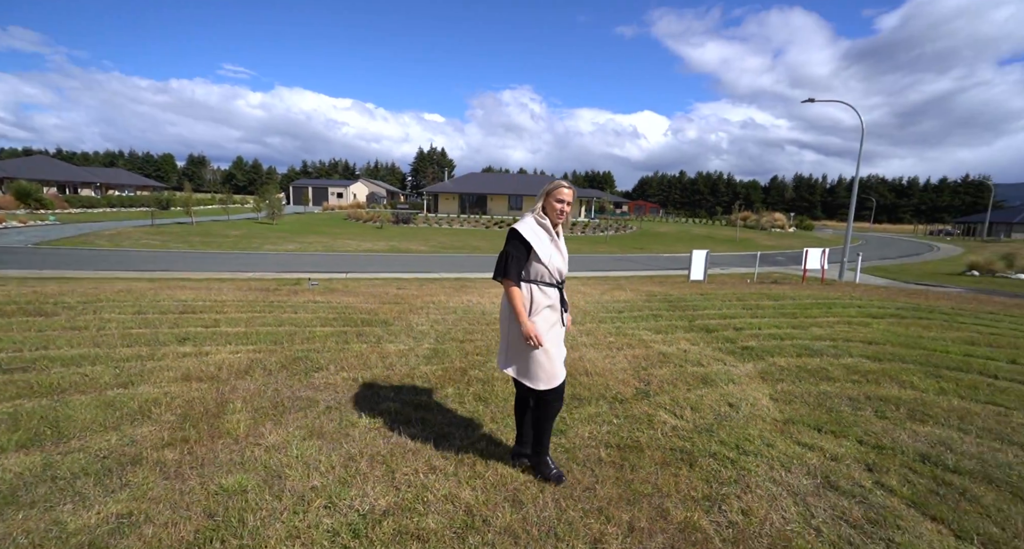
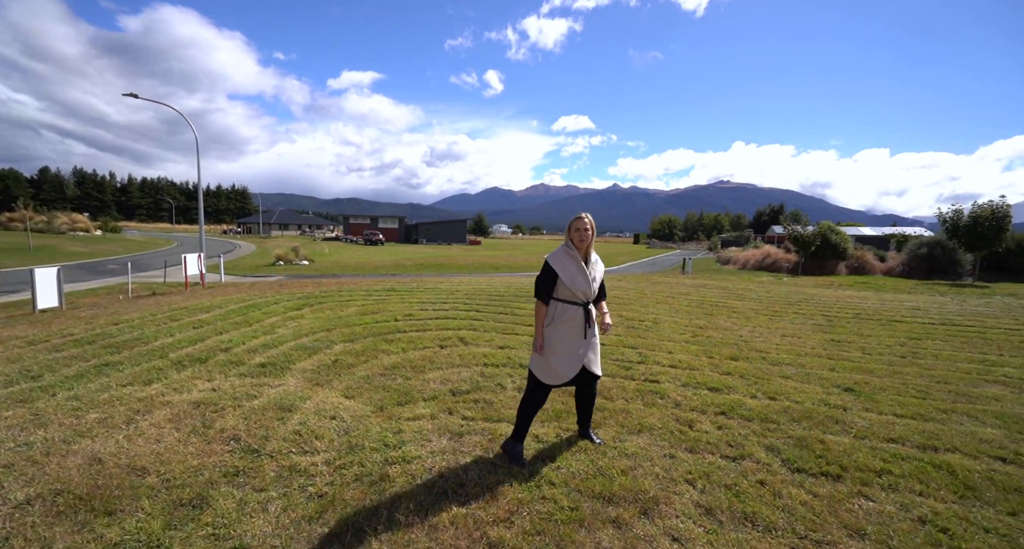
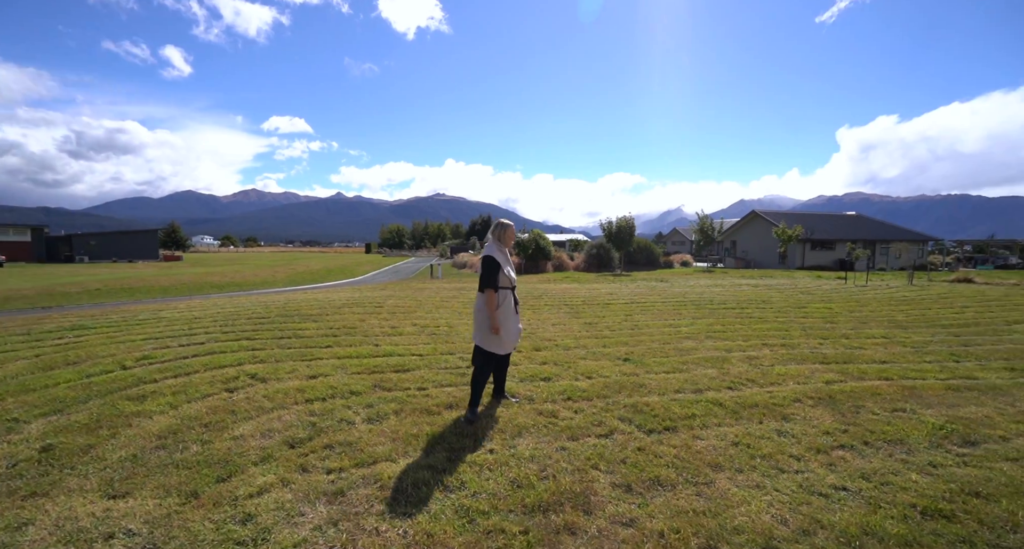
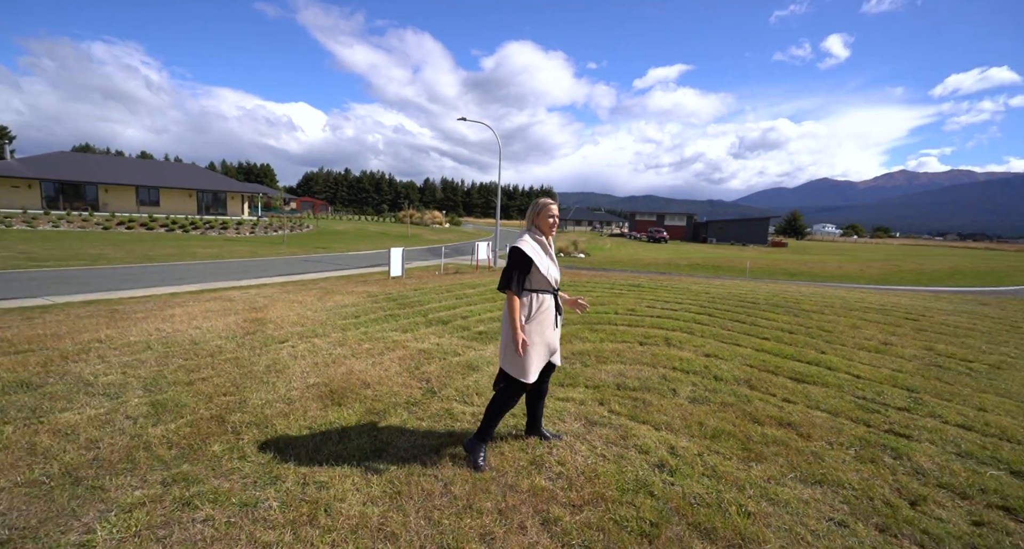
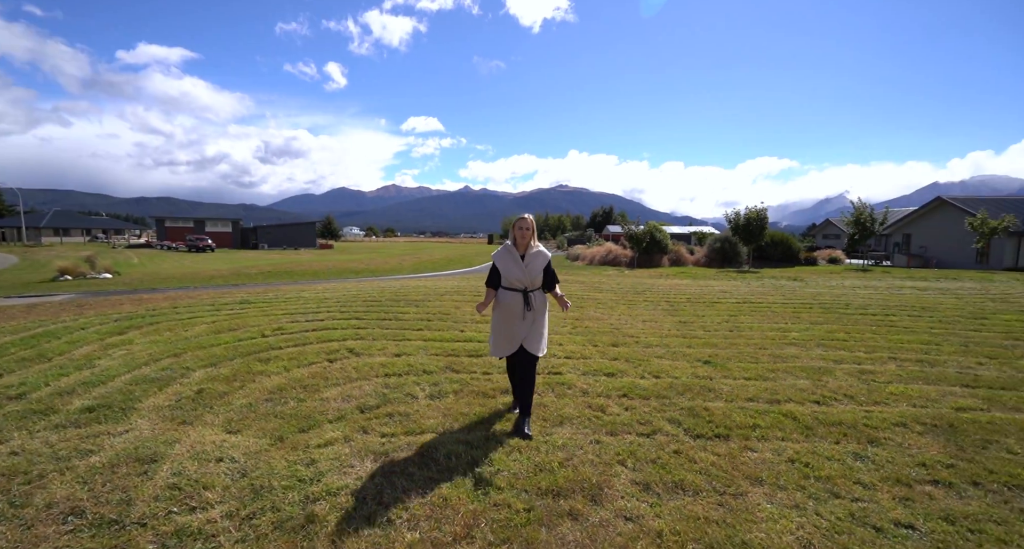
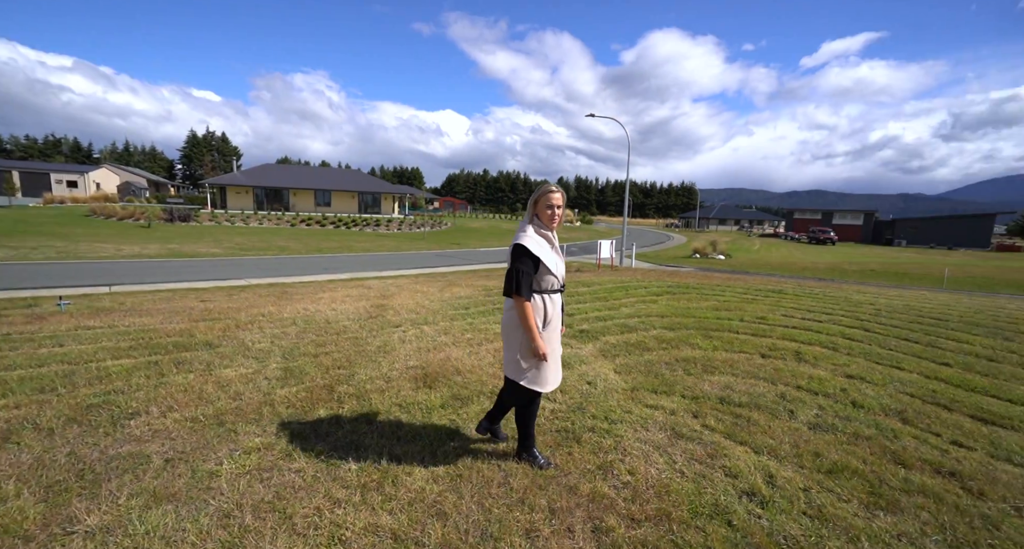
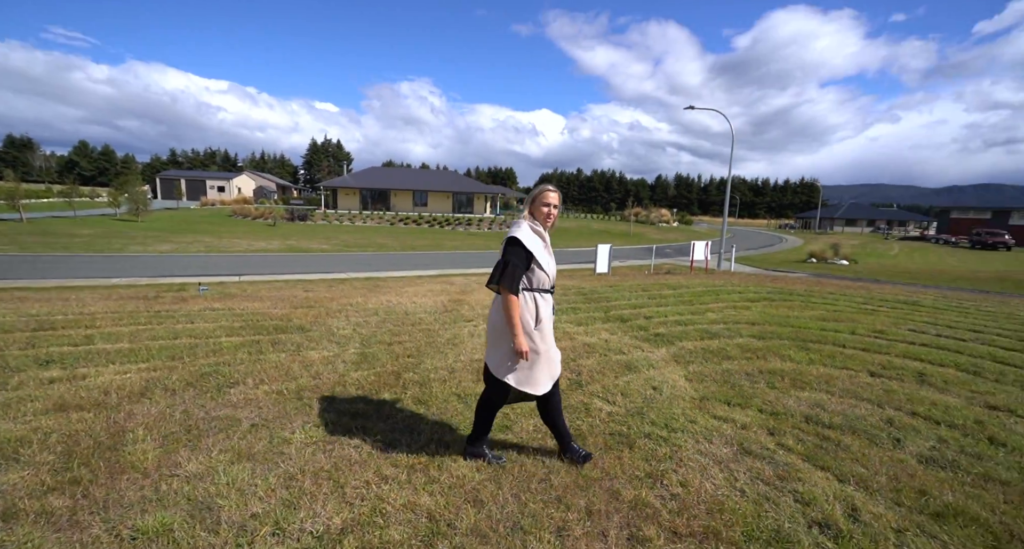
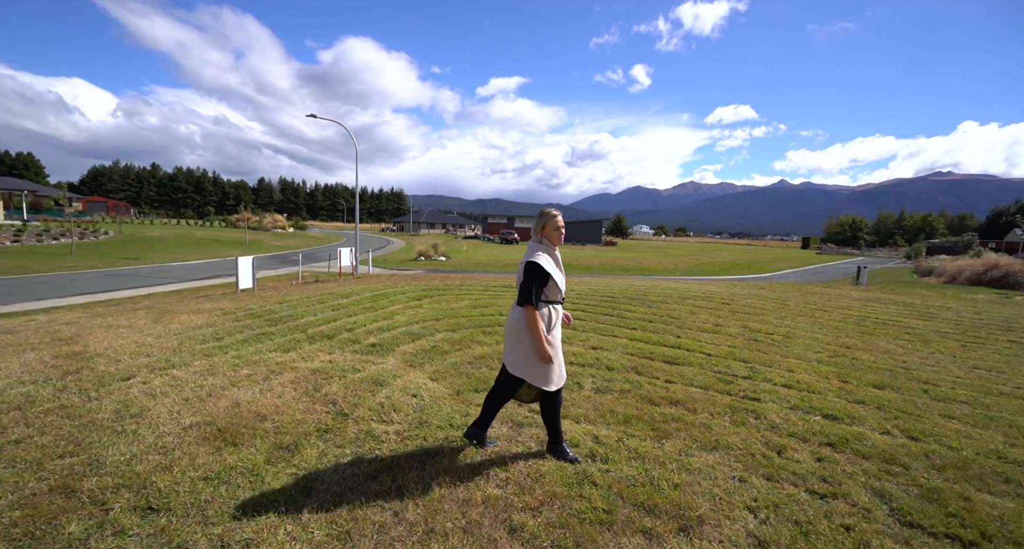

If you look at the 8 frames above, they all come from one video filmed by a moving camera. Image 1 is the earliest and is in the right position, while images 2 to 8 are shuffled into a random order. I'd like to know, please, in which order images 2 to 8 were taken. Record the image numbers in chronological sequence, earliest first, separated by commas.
7, 6, 4, 8, 2, 5, 3
